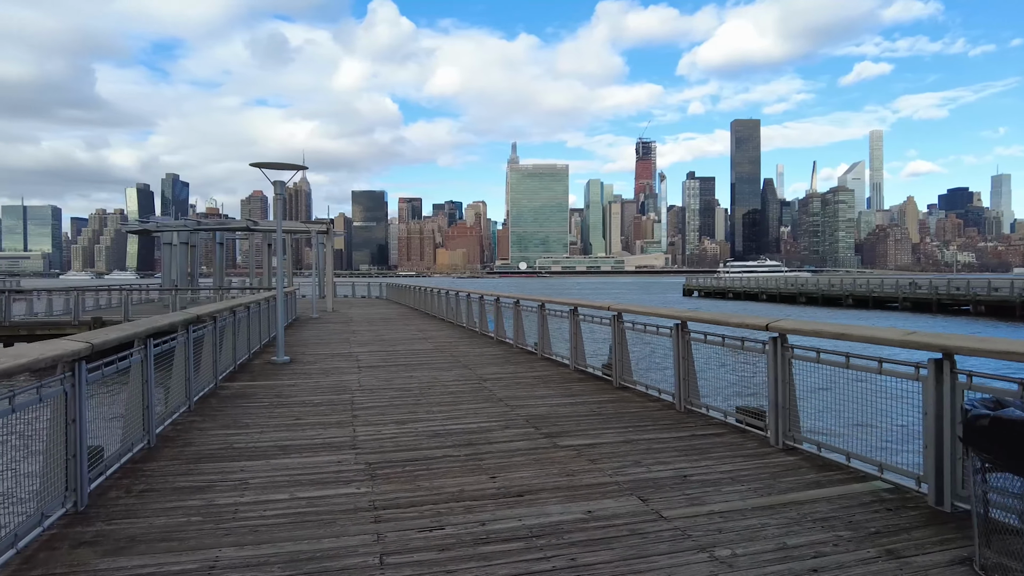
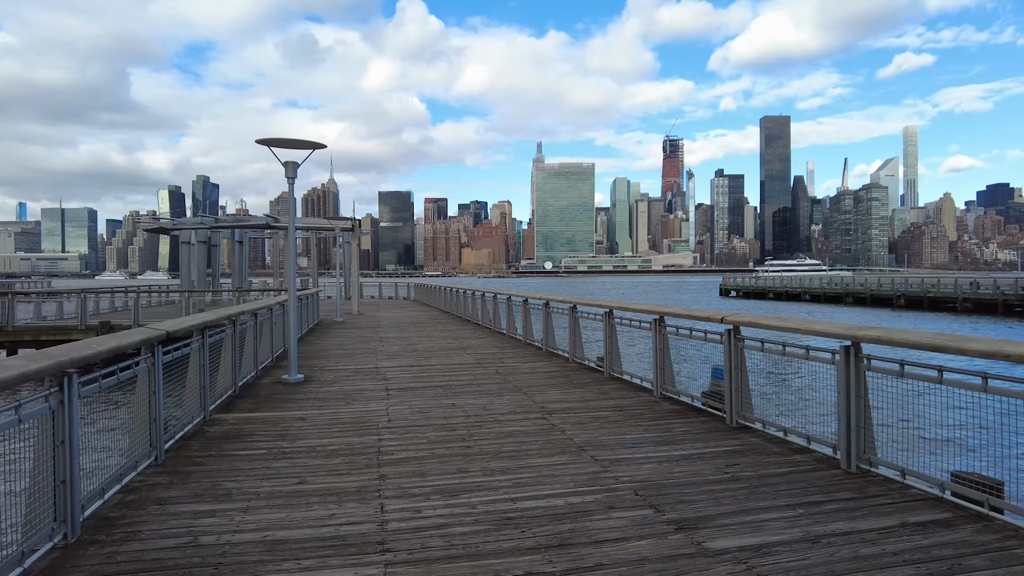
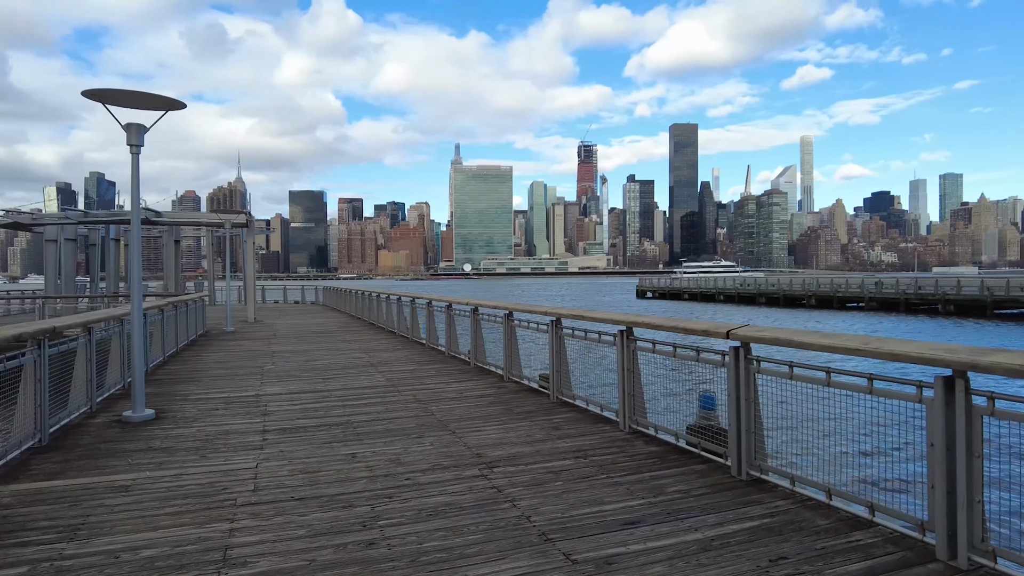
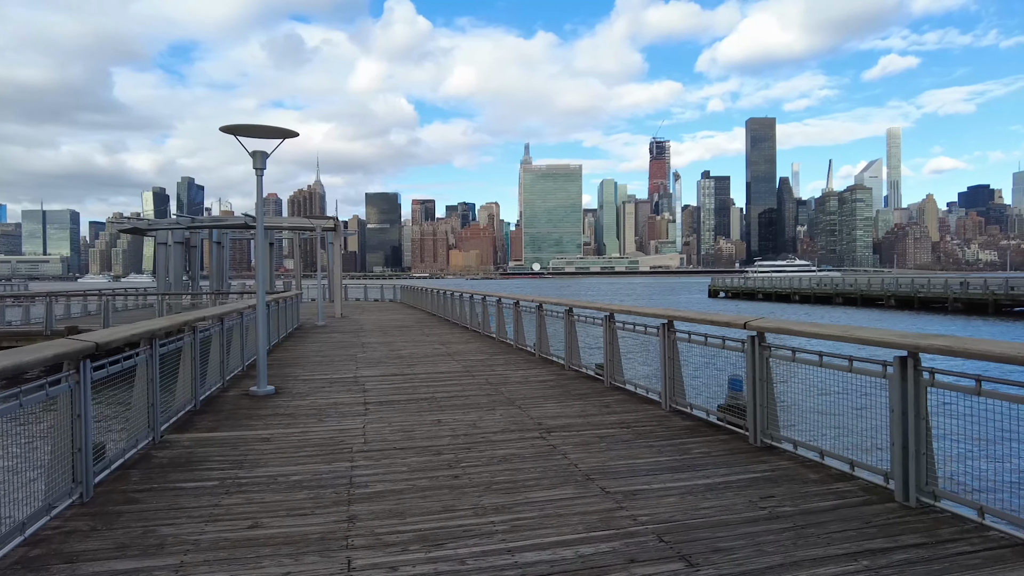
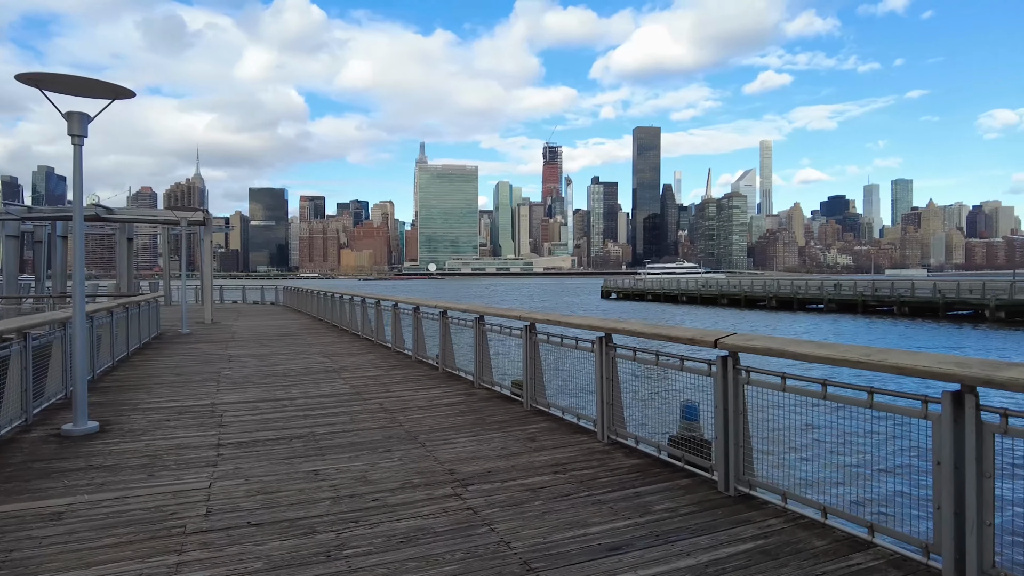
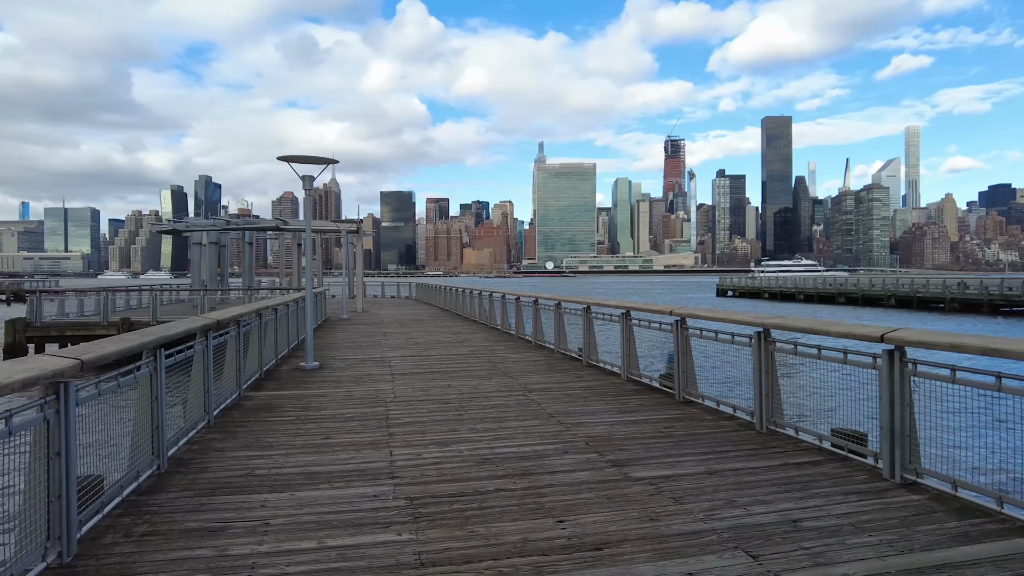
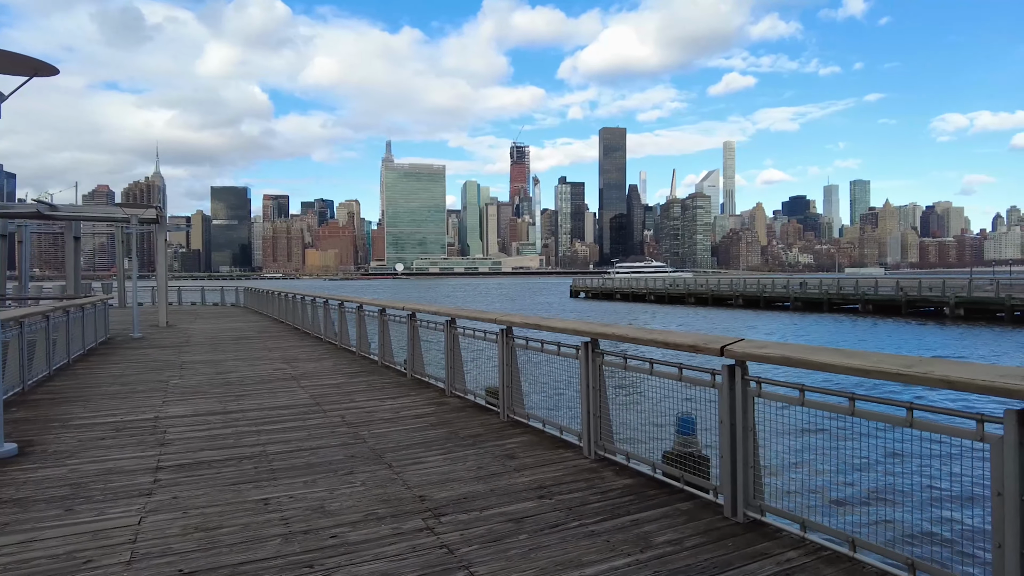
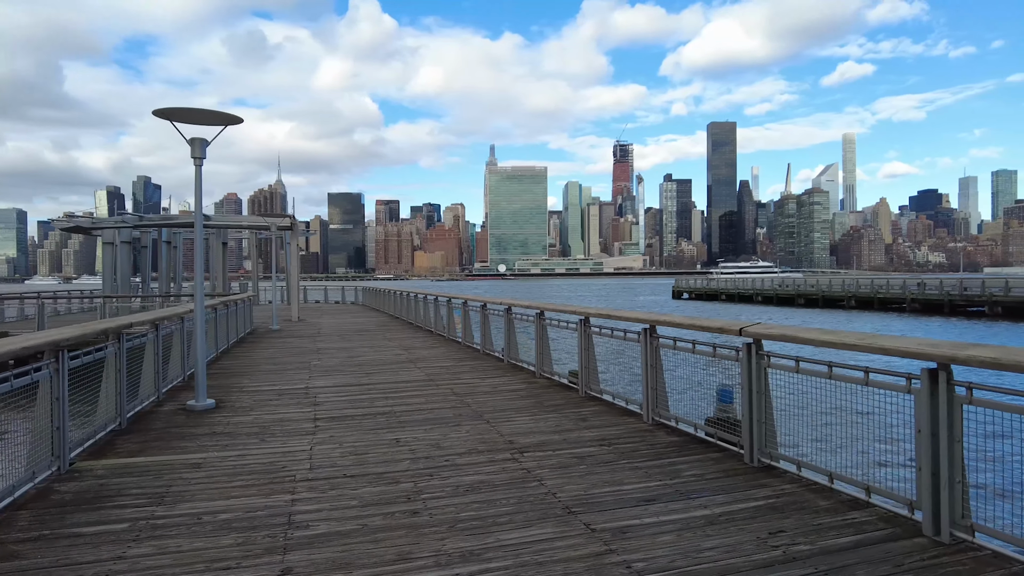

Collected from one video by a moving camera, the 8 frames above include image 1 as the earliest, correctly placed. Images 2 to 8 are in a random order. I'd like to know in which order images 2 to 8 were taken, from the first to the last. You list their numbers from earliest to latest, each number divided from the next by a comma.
6, 2, 4, 8, 3, 5, 7
